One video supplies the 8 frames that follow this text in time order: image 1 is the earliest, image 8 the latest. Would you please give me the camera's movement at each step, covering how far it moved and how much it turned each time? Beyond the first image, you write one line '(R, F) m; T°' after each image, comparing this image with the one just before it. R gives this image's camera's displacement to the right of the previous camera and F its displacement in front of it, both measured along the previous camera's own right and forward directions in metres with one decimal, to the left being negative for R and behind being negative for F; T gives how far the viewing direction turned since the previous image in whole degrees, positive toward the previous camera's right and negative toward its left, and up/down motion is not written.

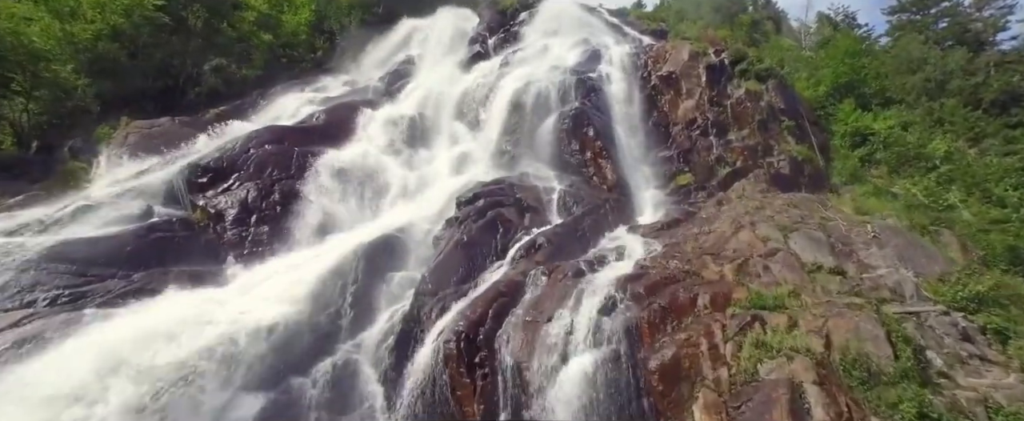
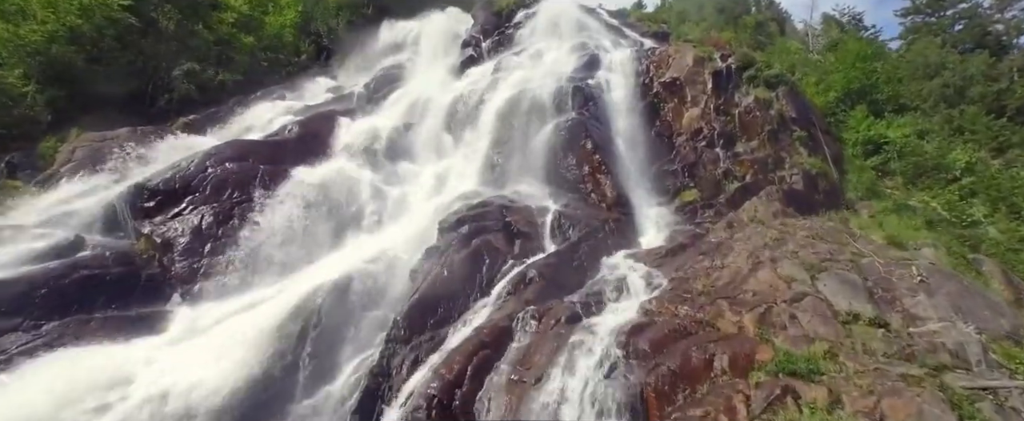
(+0.3, +1.6) m; 0°
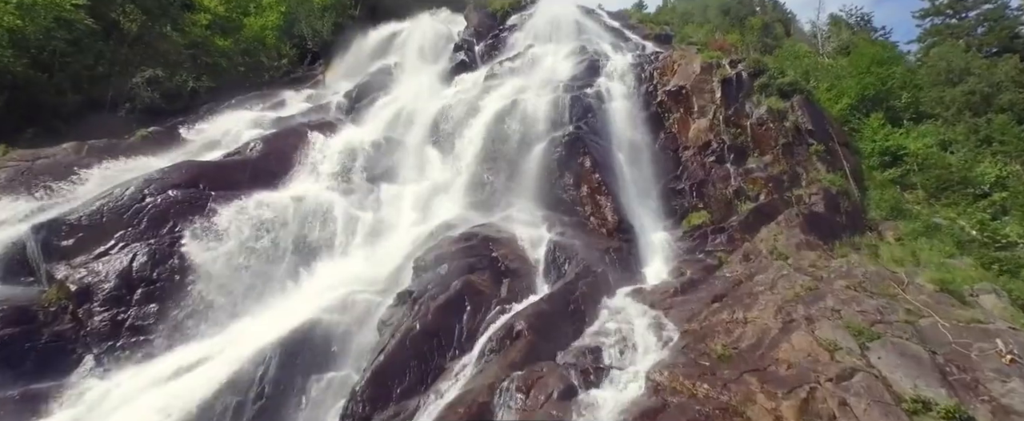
(+0.3, +1.9) m; 0°
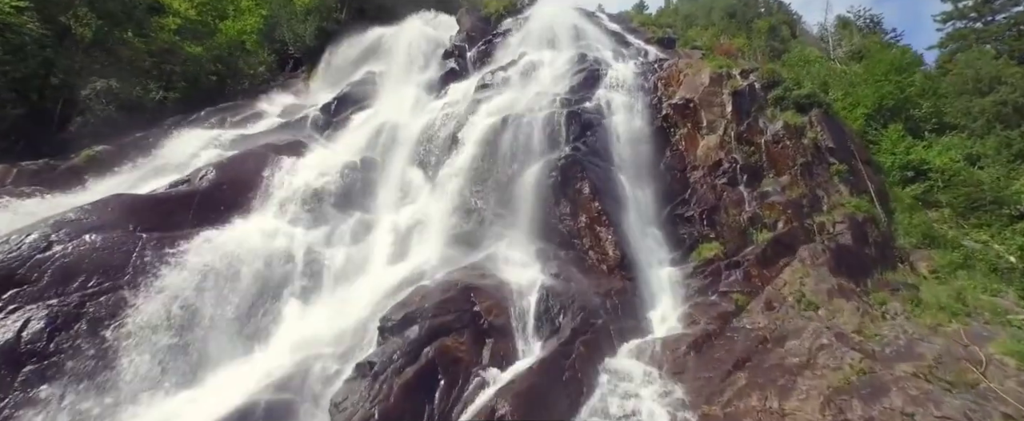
(+0.3, +1.9) m; 0°
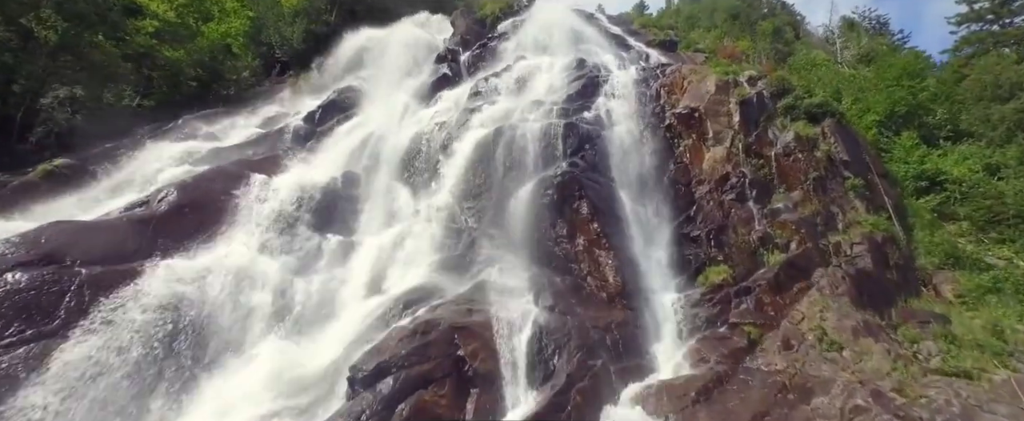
(+0.2, +1.2) m; 0°
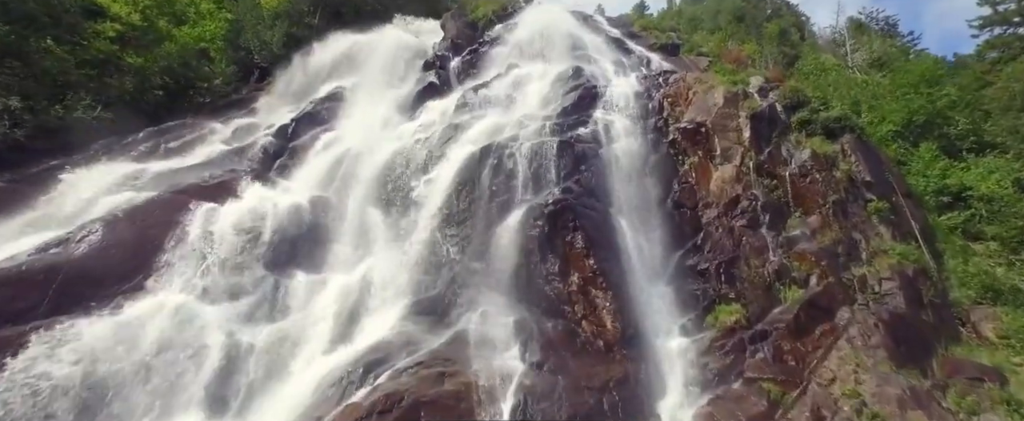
(+0.4, +1.7) m; 0°
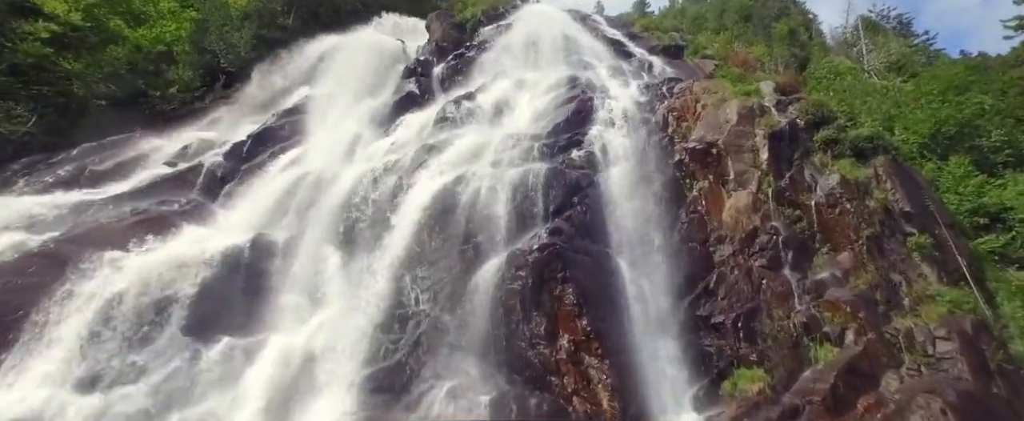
(+0.5, +2.2) m; 0°
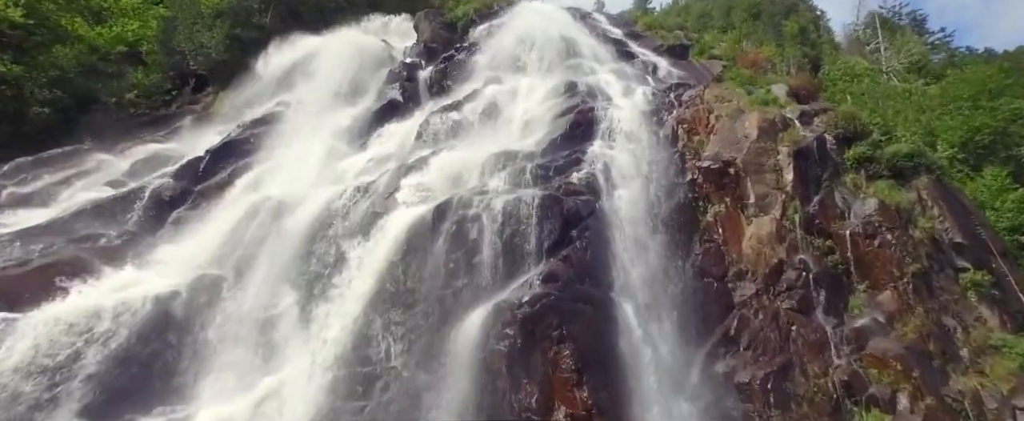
(+0.3, +1.9) m; 0°
